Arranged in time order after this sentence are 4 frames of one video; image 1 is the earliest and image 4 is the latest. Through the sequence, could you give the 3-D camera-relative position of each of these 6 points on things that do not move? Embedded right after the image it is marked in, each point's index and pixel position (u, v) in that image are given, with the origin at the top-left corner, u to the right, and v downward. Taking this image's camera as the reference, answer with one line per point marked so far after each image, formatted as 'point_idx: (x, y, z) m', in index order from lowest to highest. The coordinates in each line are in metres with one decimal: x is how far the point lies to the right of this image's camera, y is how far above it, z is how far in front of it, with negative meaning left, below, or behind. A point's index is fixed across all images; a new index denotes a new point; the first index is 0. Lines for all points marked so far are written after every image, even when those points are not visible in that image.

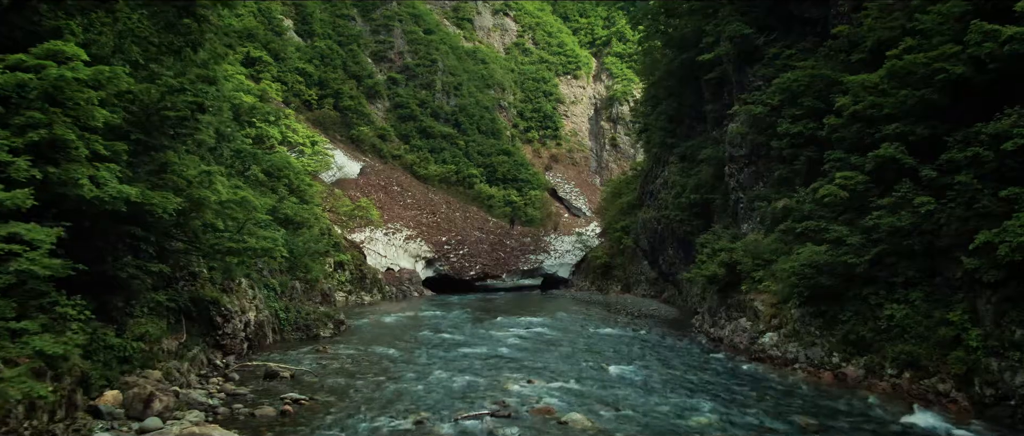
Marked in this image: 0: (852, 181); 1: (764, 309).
0: (+6.5, +0.7, +12.3) m
1: (+5.5, -2.0, +14.1) m
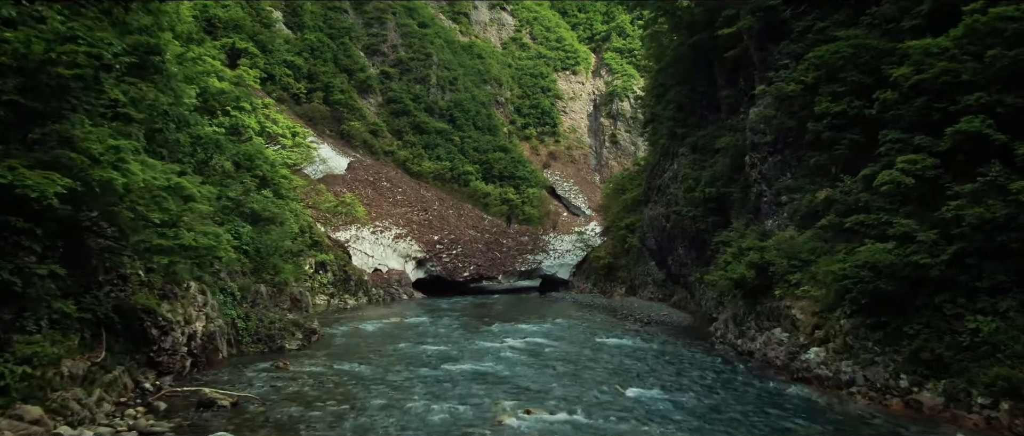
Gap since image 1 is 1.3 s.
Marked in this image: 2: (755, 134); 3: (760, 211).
0: (+6.4, +0.8, +10.1) m
1: (+5.4, -1.9, +11.9) m
2: (+6.8, +2.4, +18.1) m
3: (+7.0, +0.2, +18.1) m
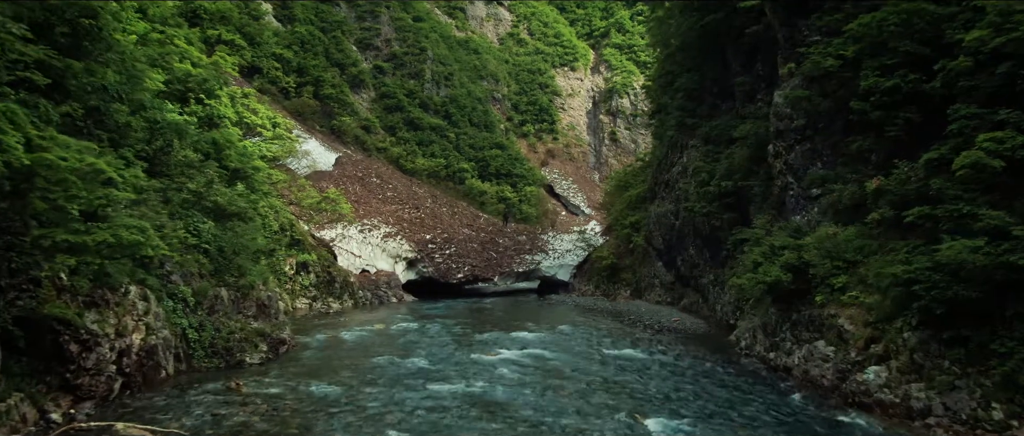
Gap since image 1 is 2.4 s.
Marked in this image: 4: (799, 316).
0: (+6.4, +0.9, +8.3) m
1: (+5.4, -1.8, +10.0) m
2: (+6.7, +2.5, +16.2) m
3: (+6.9, +0.3, +16.2) m
4: (+5.2, -1.8, +11.6) m
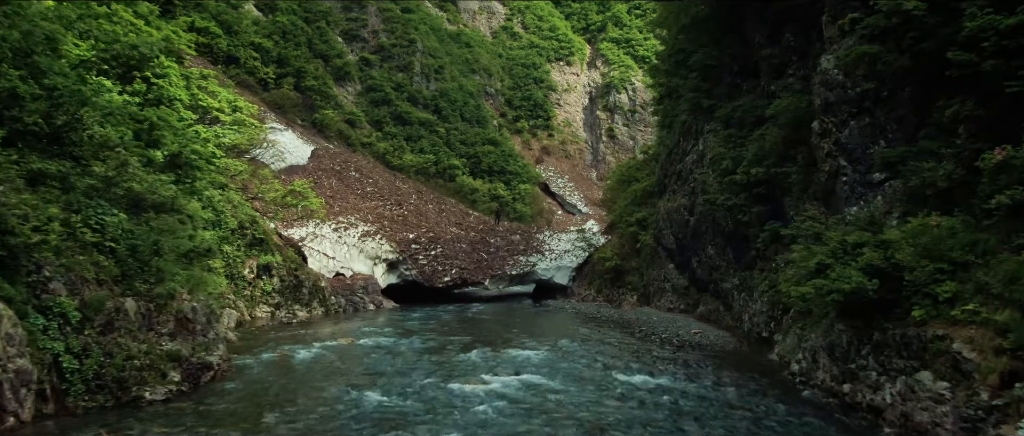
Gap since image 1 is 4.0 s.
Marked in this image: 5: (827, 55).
0: (+6.2, +1.1, +5.3) m
1: (+5.2, -1.6, +7.1) m
2: (+6.5, +2.6, +13.3) m
3: (+6.7, +0.5, +13.3) m
4: (+5.0, -1.6, +8.7) m
5: (+6.7, +3.5, +13.7) m
